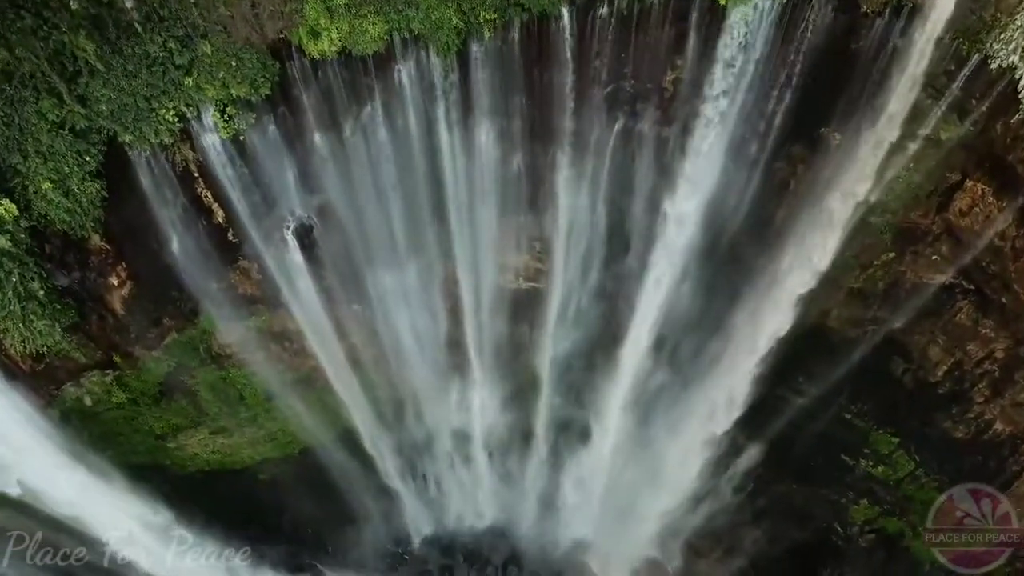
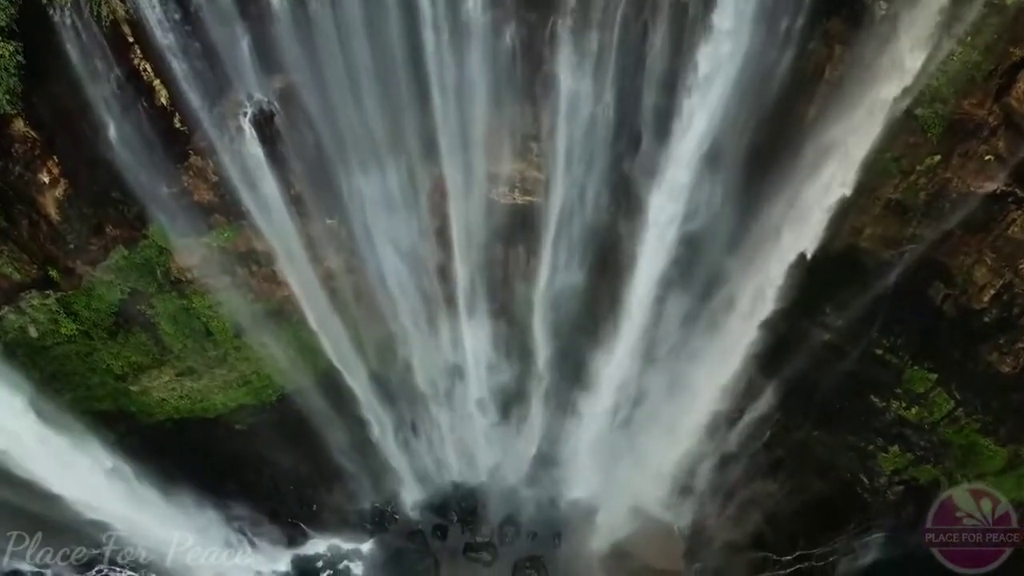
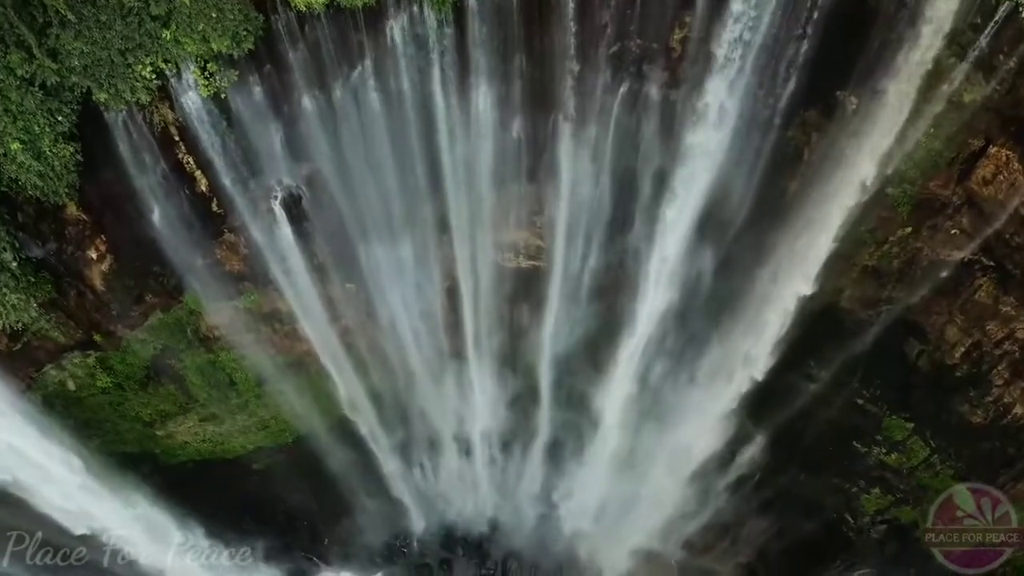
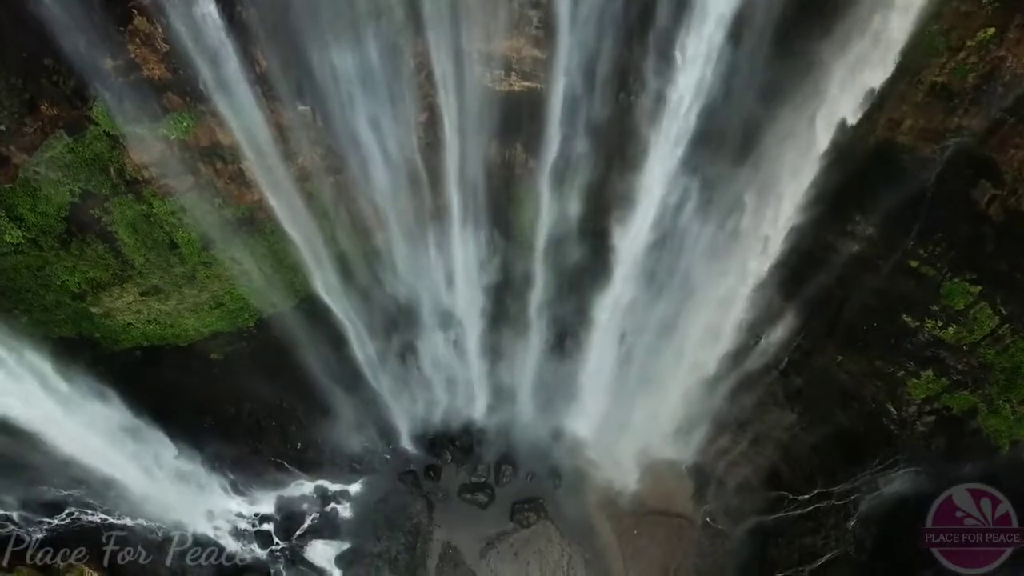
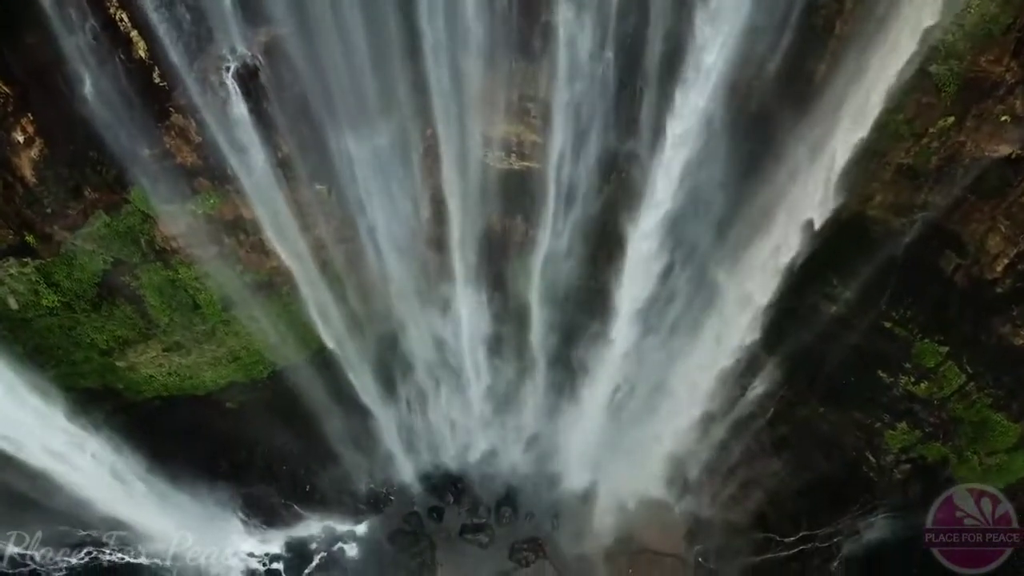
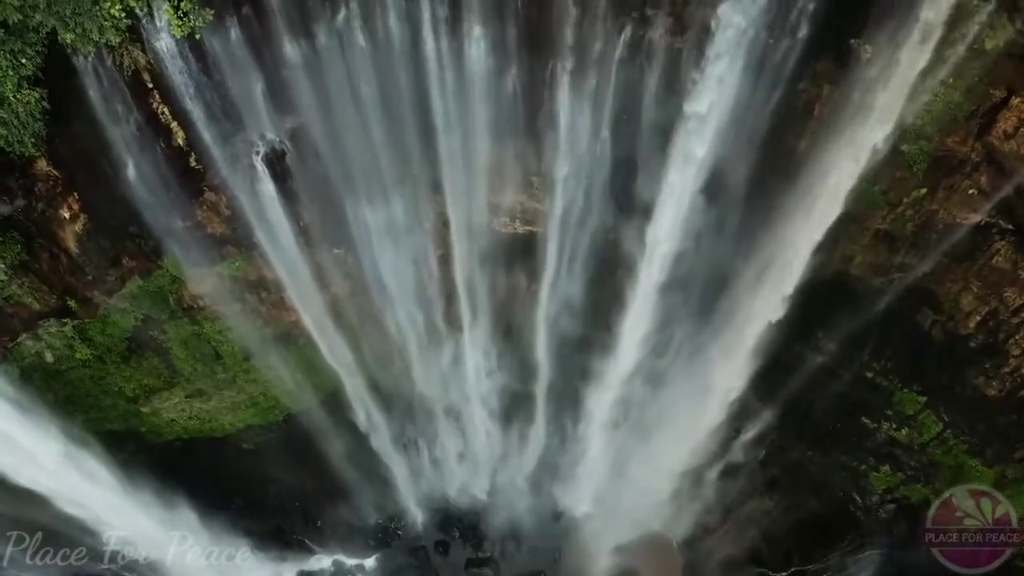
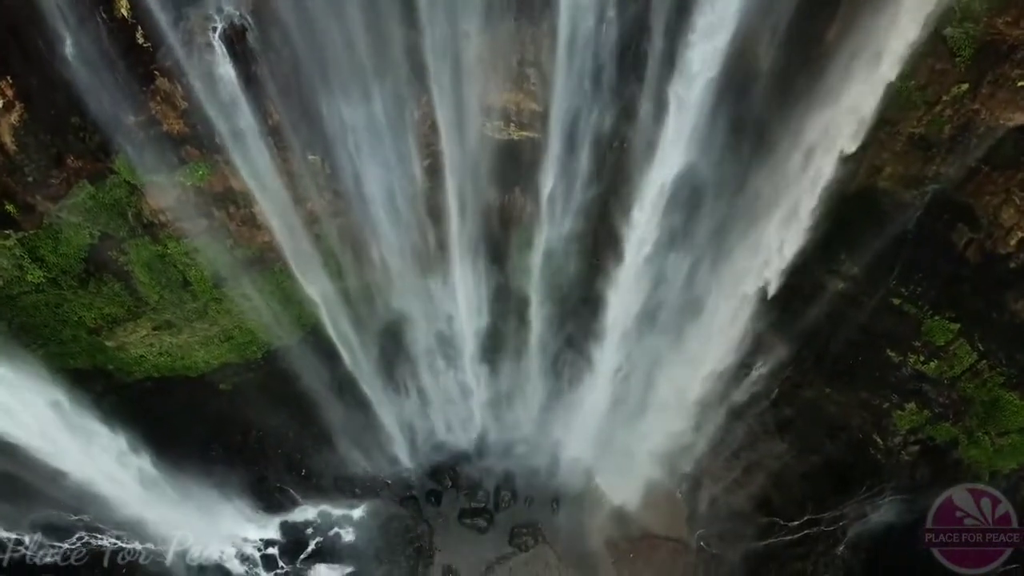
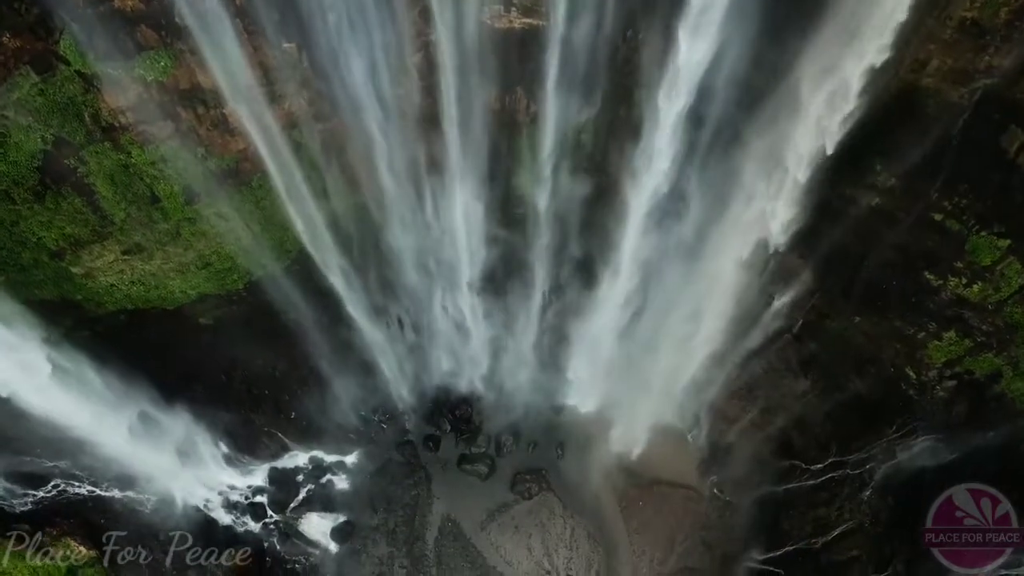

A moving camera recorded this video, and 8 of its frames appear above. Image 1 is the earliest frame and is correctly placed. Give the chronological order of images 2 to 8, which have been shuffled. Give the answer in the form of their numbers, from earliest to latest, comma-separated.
3, 6, 2, 5, 7, 4, 8
